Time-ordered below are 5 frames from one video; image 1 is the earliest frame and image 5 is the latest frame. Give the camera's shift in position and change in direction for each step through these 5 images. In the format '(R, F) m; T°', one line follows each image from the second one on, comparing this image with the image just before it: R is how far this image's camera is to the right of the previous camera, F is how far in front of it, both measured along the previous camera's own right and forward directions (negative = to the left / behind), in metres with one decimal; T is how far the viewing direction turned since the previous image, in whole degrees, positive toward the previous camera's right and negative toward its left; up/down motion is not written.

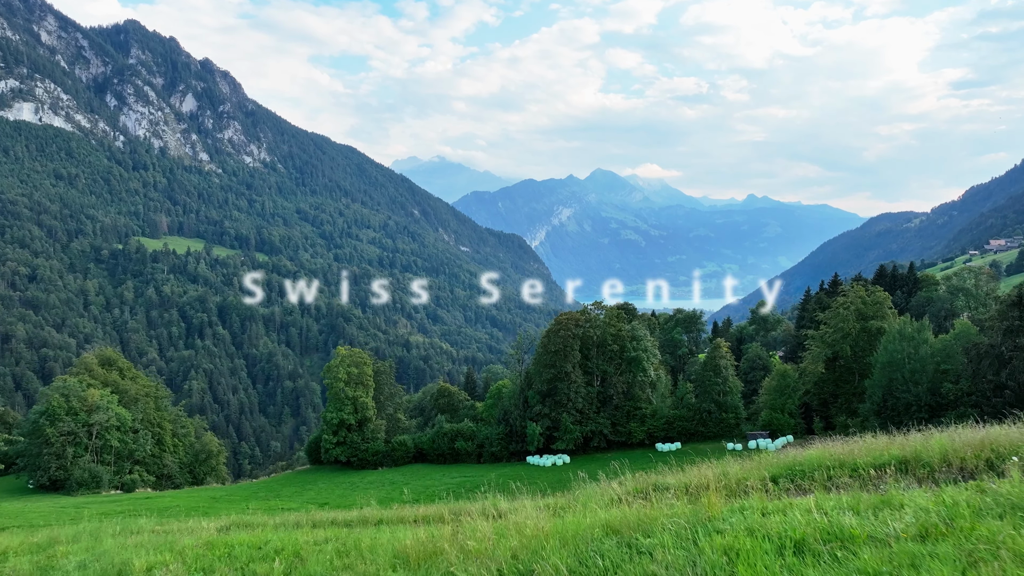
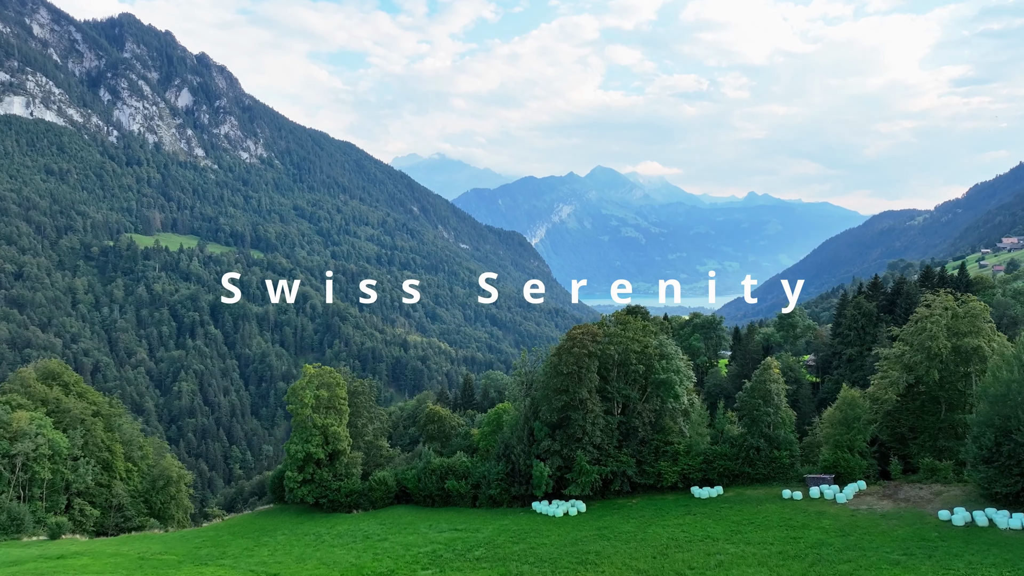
(-0.1, +5.7) m; 0°
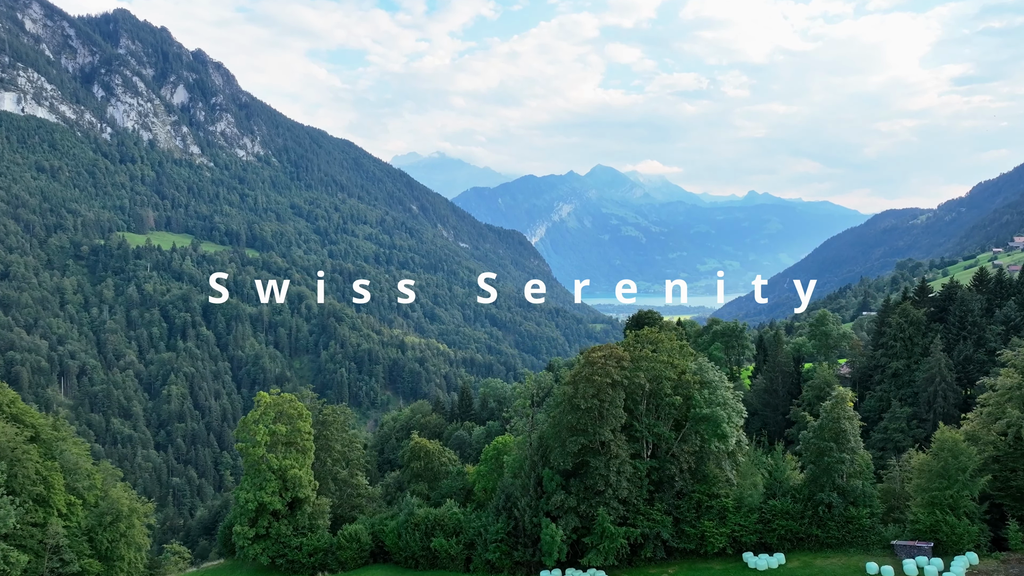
(-0.1, +5.3) m; 0°
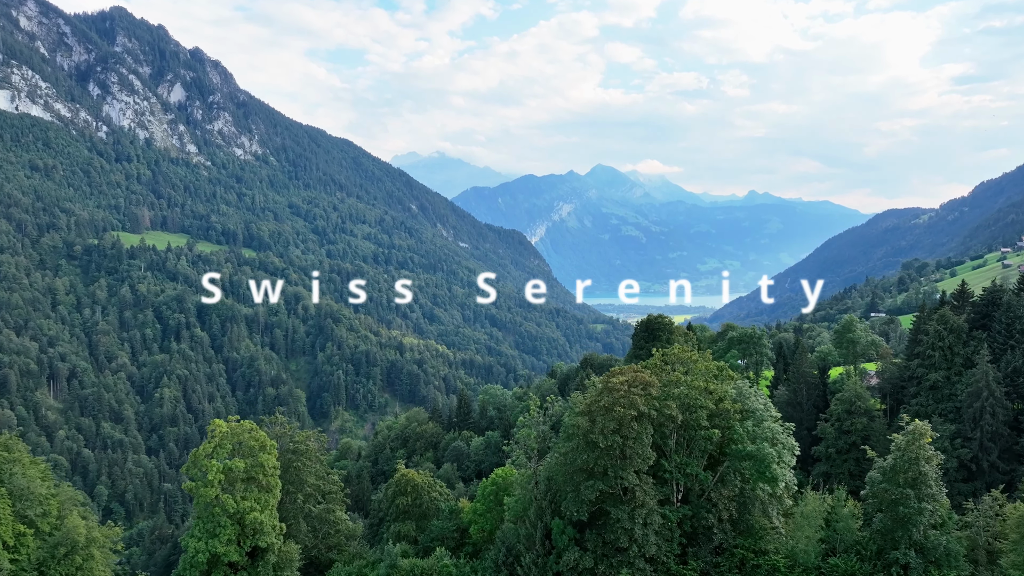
(-0.1, +3.6) m; 0°
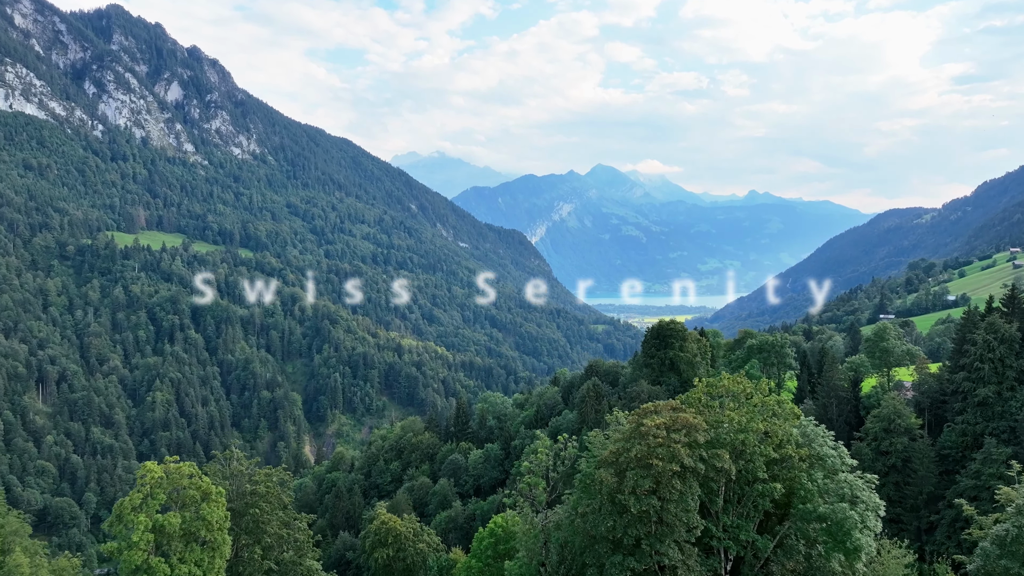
(-0.1, +3.8) m; 0°
